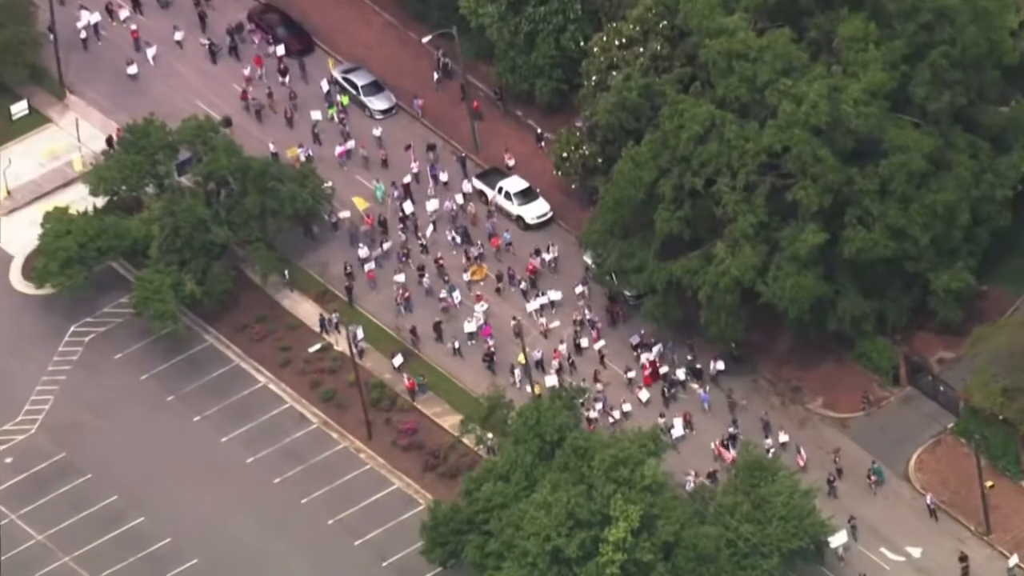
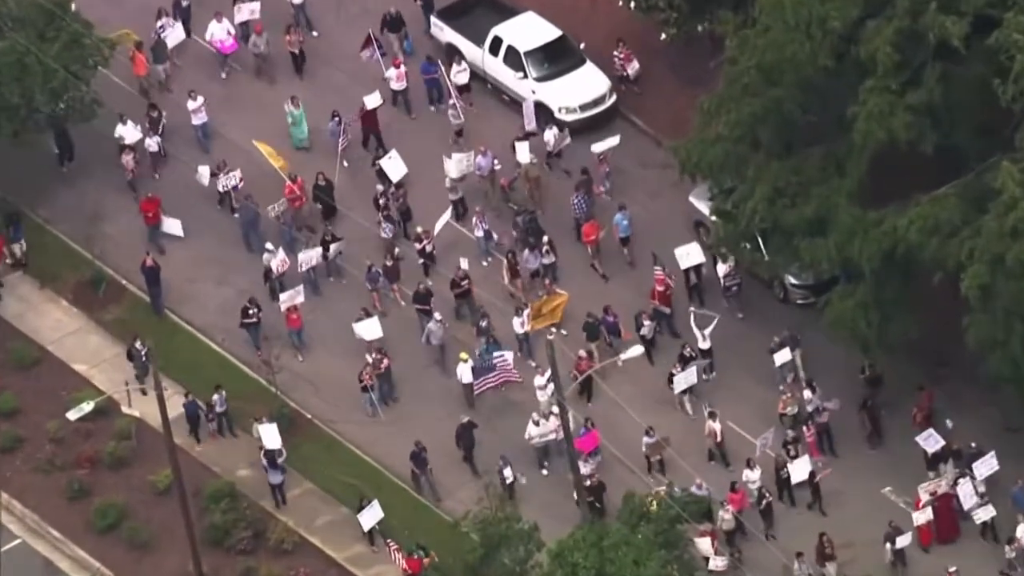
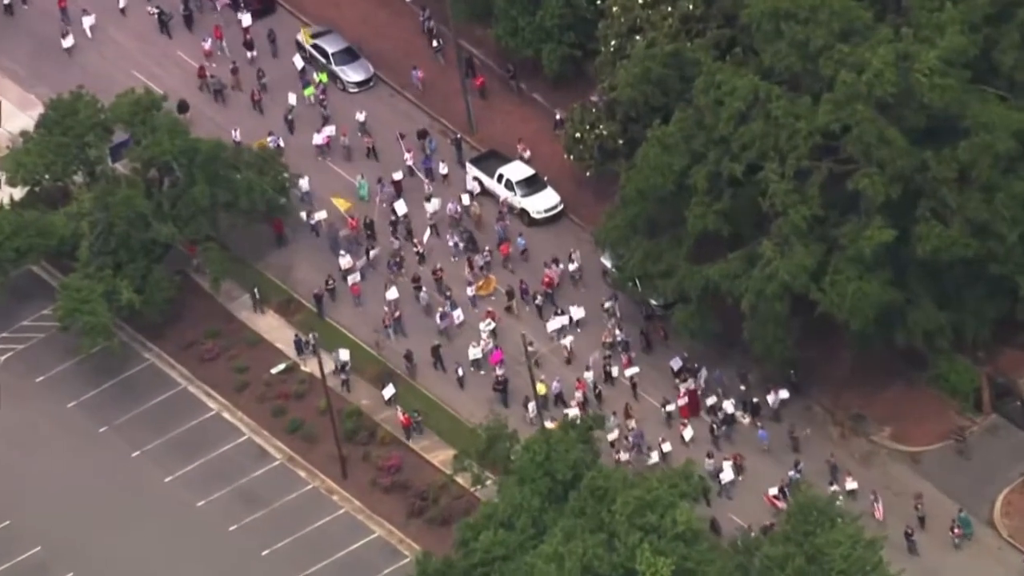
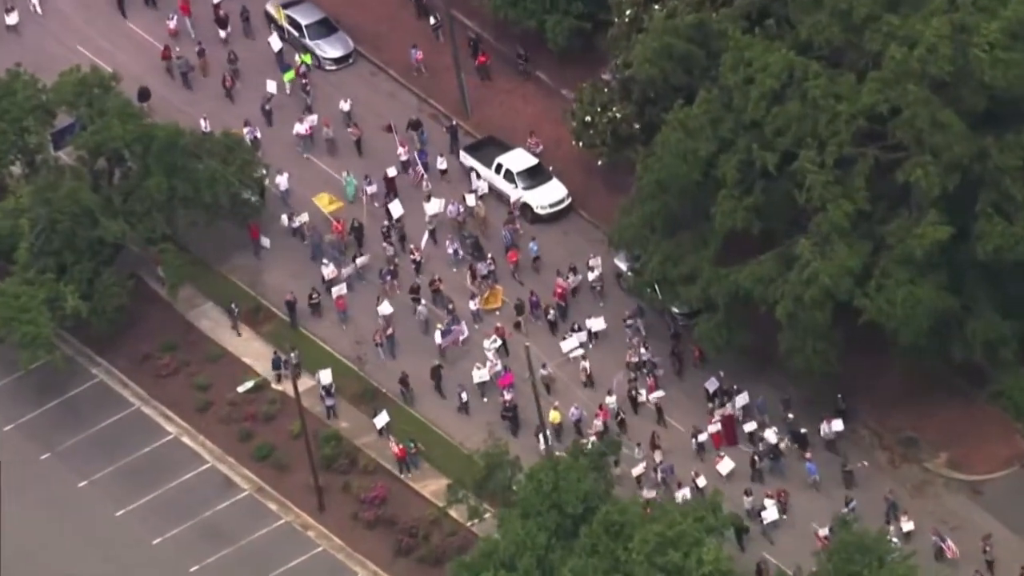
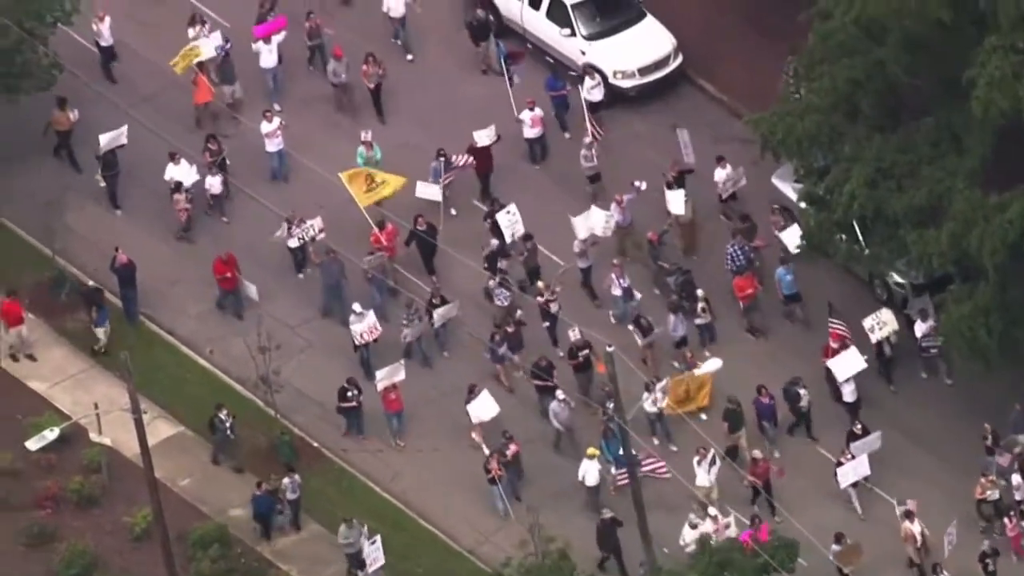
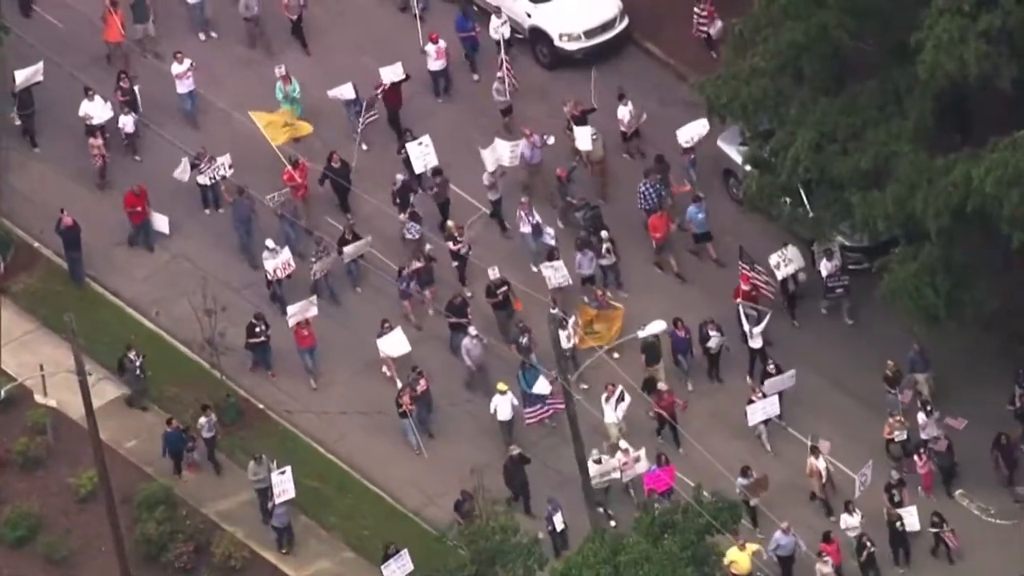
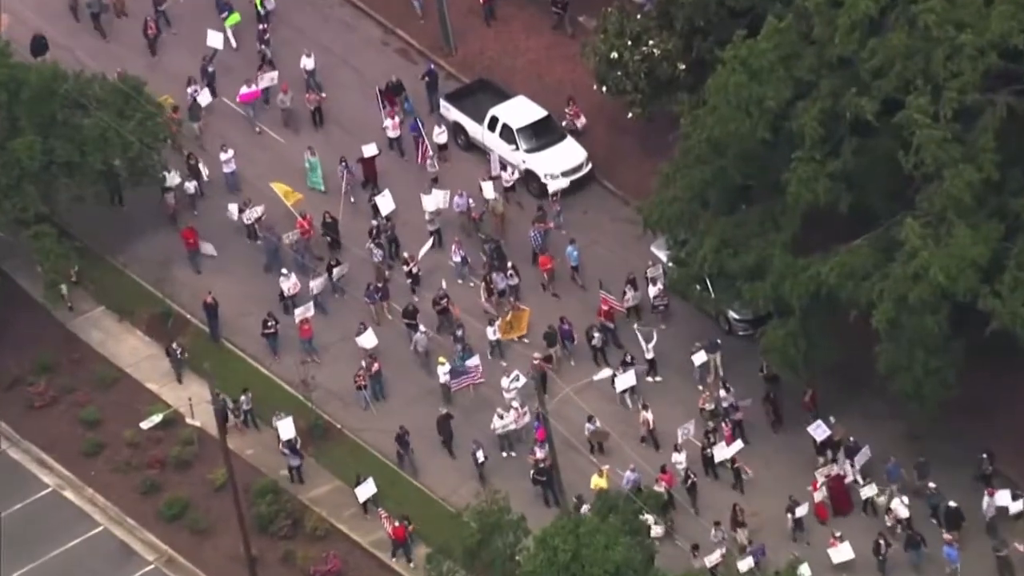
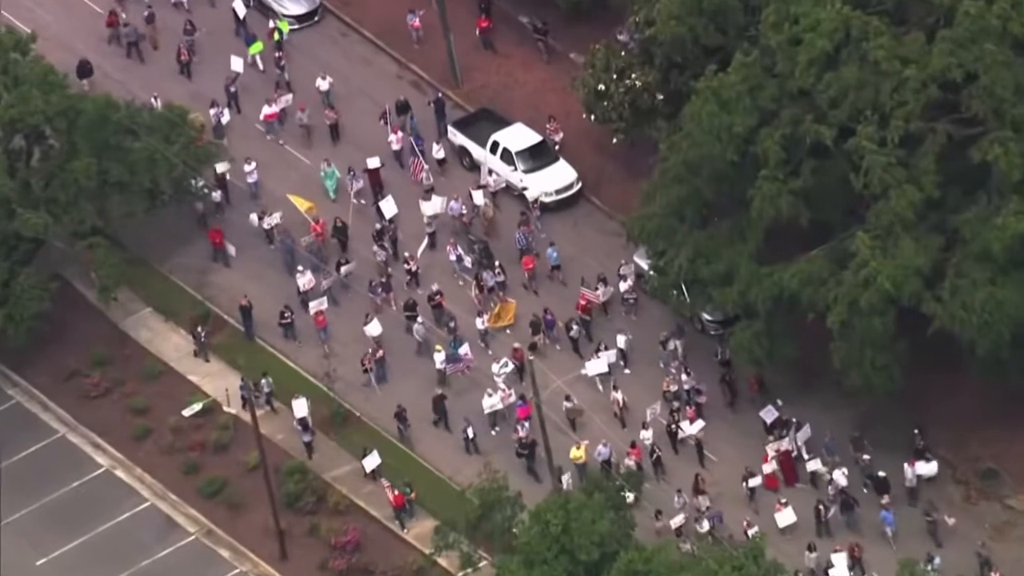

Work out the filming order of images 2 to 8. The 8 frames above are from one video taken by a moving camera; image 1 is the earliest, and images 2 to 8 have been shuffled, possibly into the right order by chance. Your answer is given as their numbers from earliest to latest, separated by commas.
3, 4, 8, 7, 2, 6, 5
